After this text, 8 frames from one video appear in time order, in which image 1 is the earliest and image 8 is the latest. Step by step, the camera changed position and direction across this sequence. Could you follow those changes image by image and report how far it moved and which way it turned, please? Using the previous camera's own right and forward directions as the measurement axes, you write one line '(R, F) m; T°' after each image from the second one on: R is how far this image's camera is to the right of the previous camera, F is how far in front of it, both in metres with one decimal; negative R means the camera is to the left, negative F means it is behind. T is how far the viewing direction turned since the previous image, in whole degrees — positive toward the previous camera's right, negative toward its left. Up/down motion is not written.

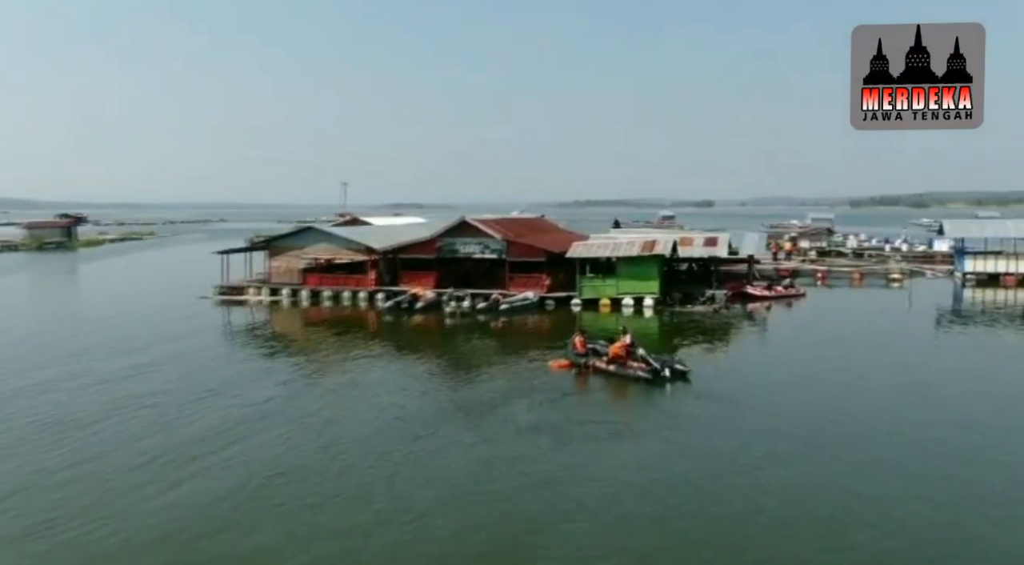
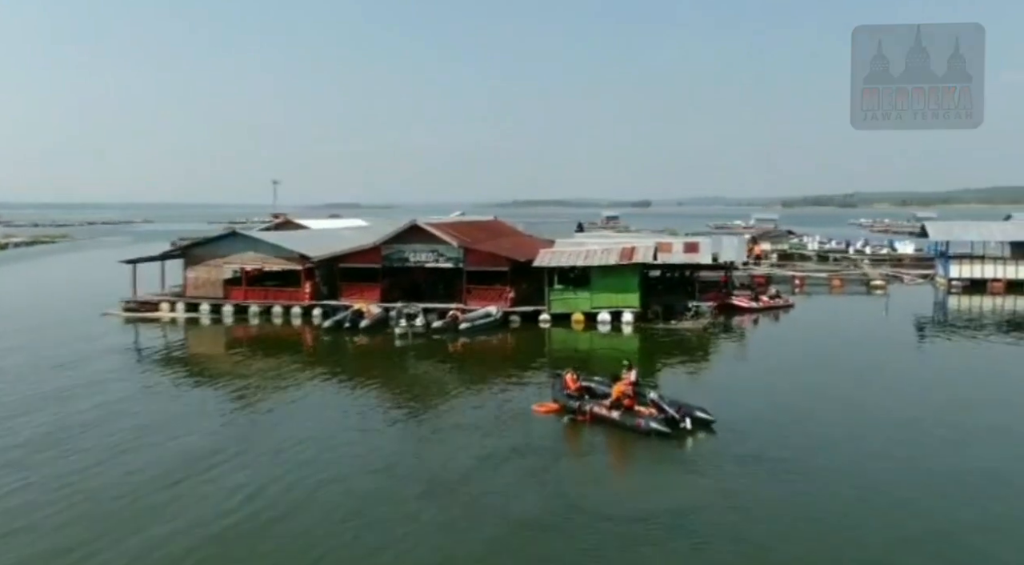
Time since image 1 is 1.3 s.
(-0.5, +3.2) m; +4°
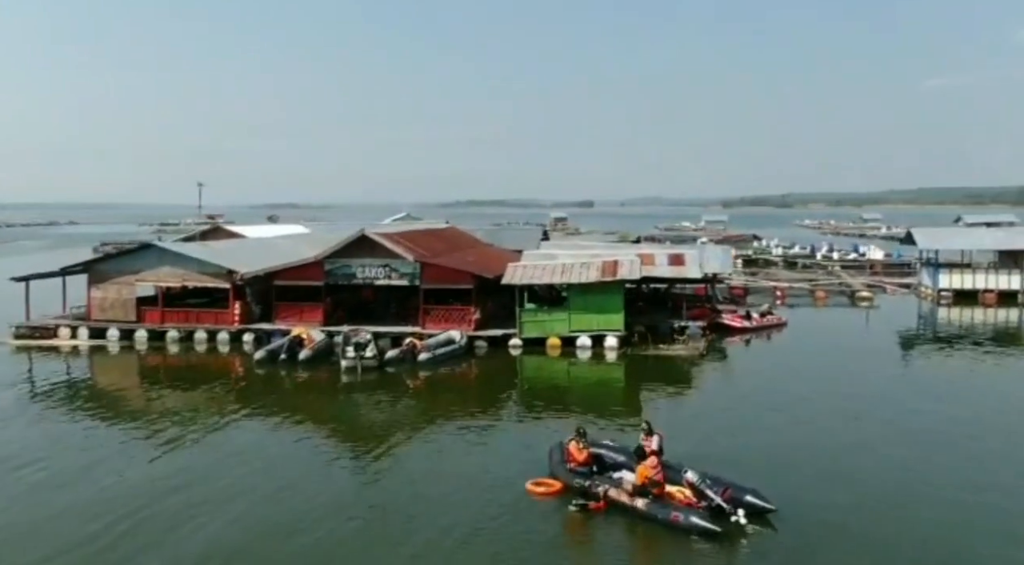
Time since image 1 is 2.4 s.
(-0.5, +3.0) m; +4°
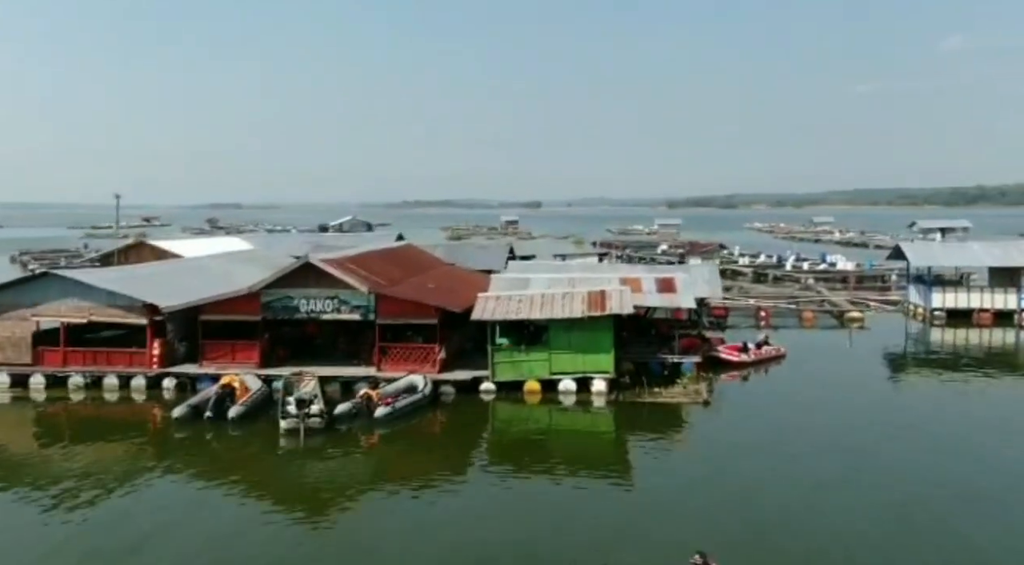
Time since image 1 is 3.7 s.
(-0.5, +2.7) m; +4°
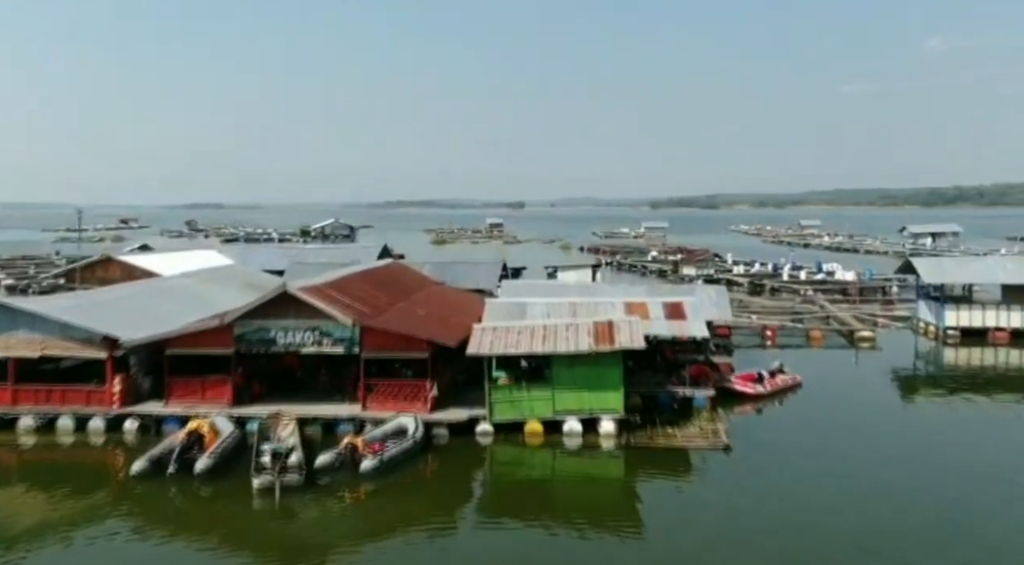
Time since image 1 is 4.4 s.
(-0.3, +1.5) m; +1°
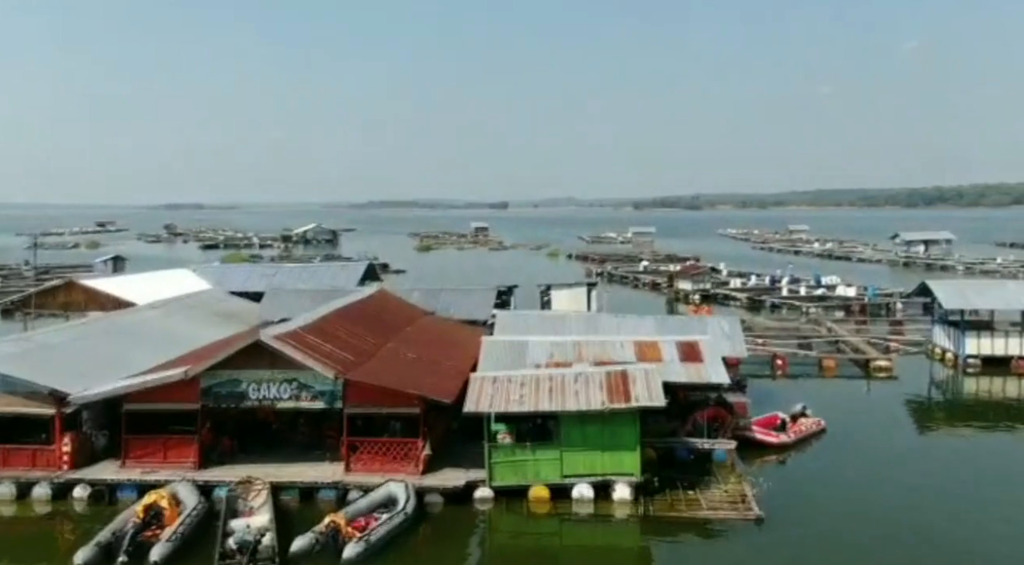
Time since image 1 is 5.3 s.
(-0.3, +1.7) m; +1°
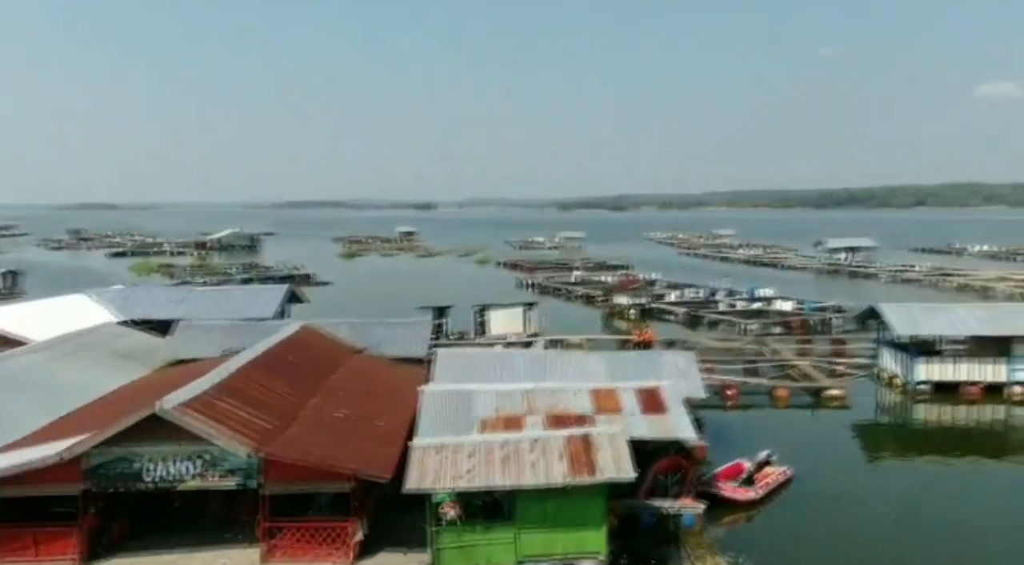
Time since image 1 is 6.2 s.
(-0.3, +1.7) m; +5°
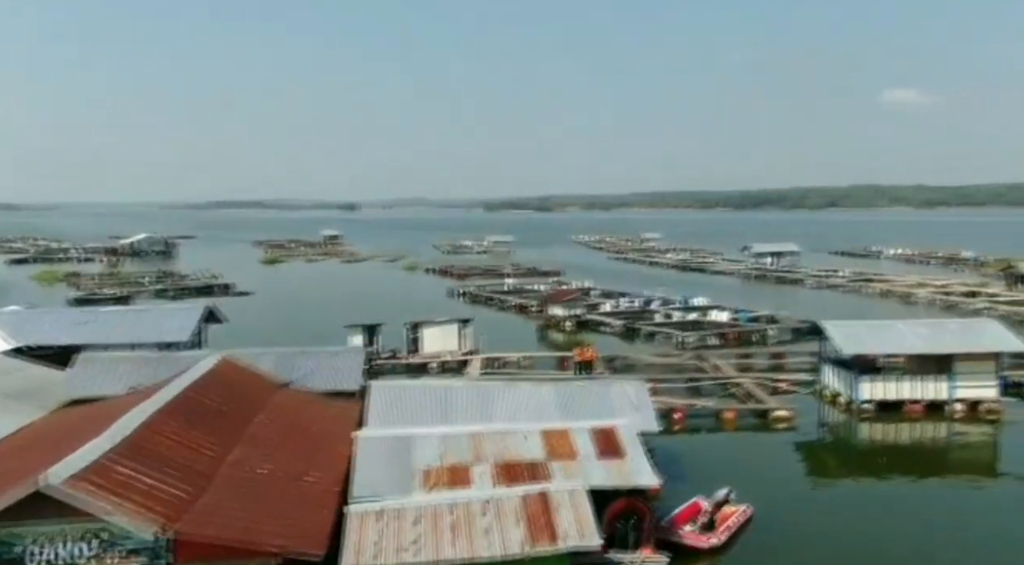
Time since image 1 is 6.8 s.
(-0.3, +1.3) m; +5°
